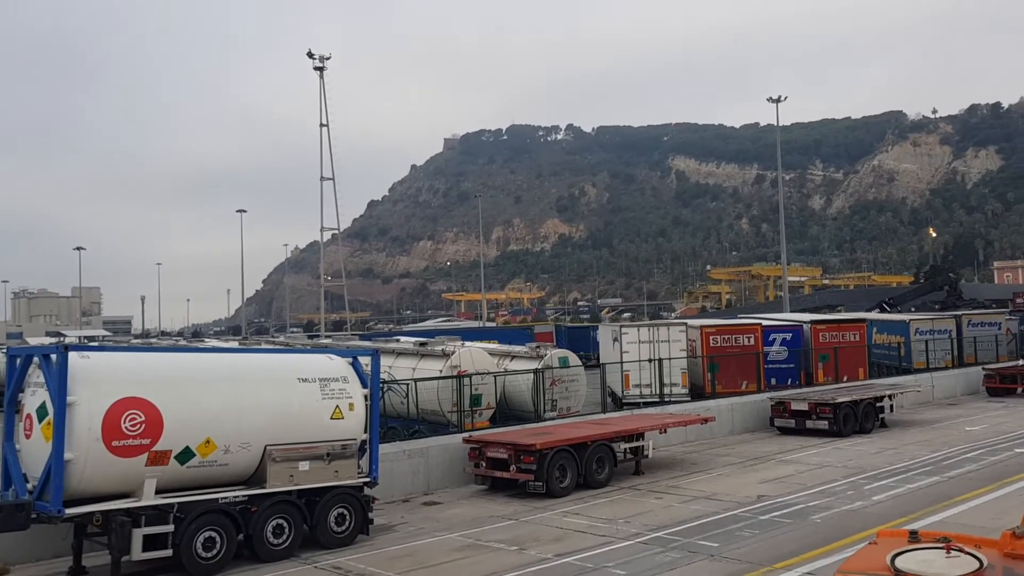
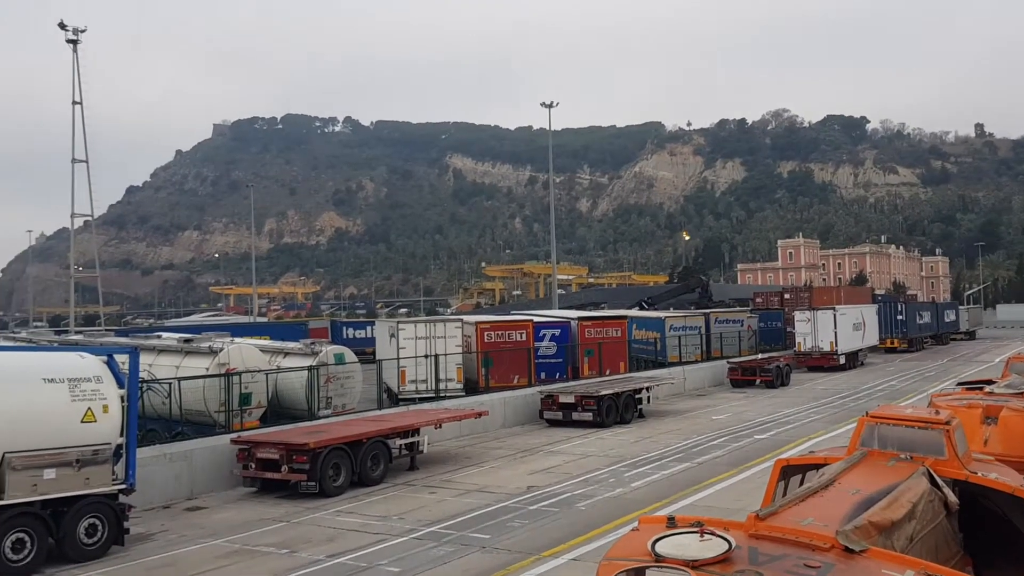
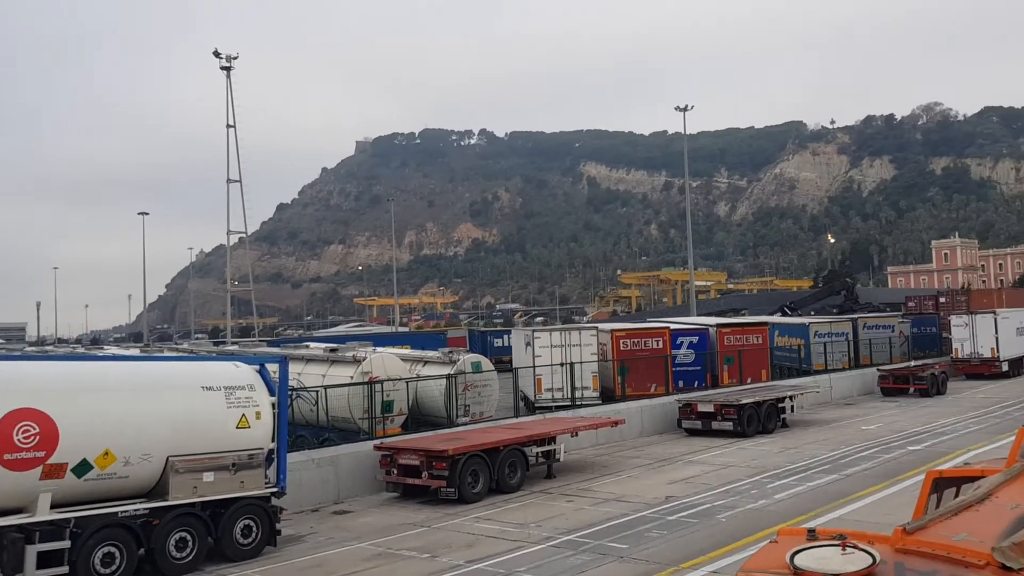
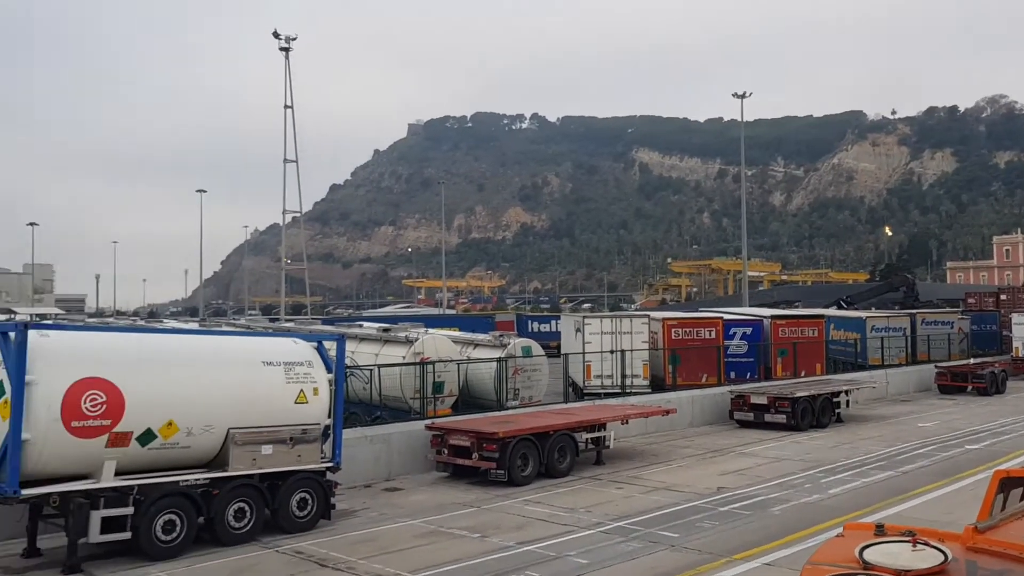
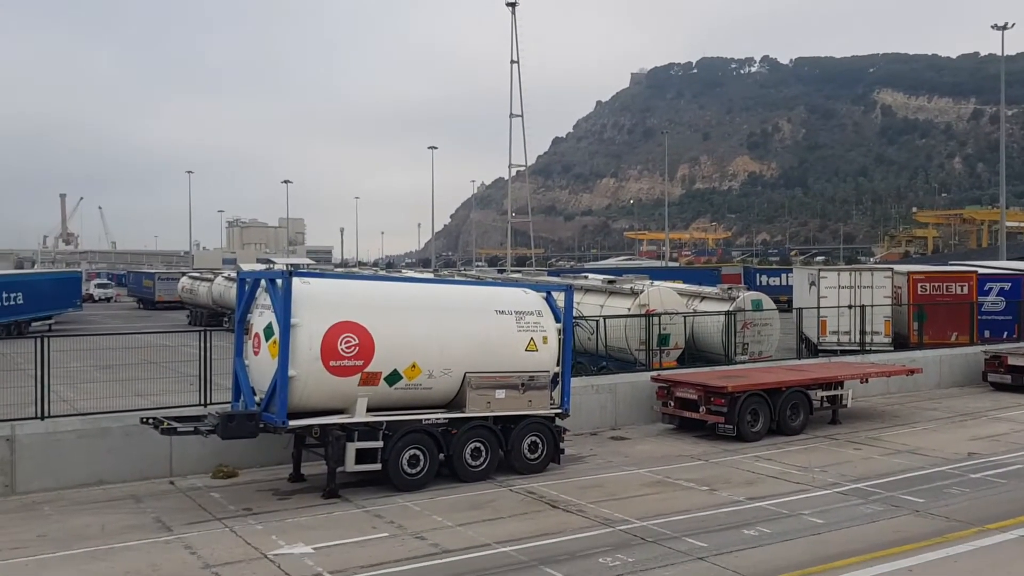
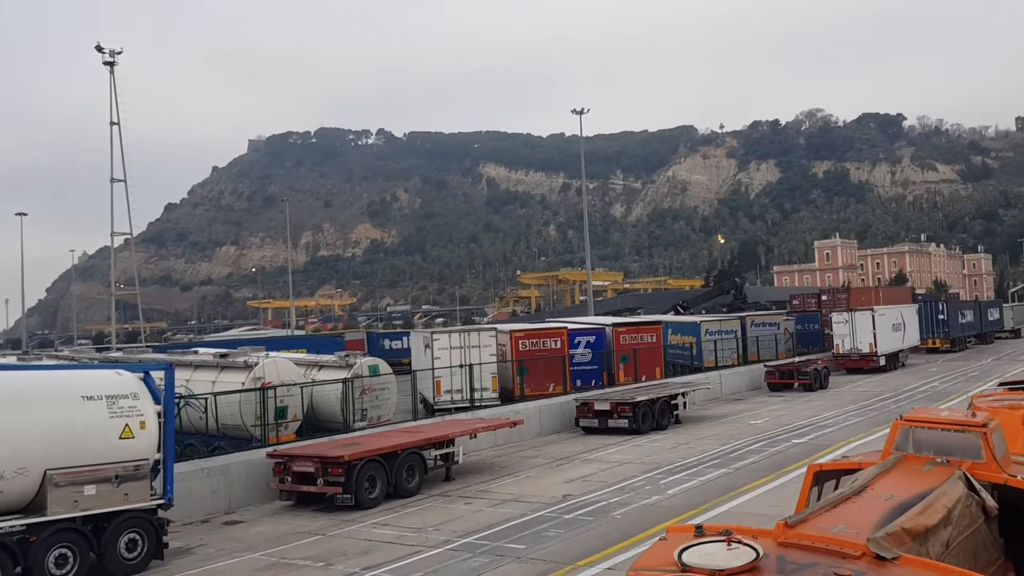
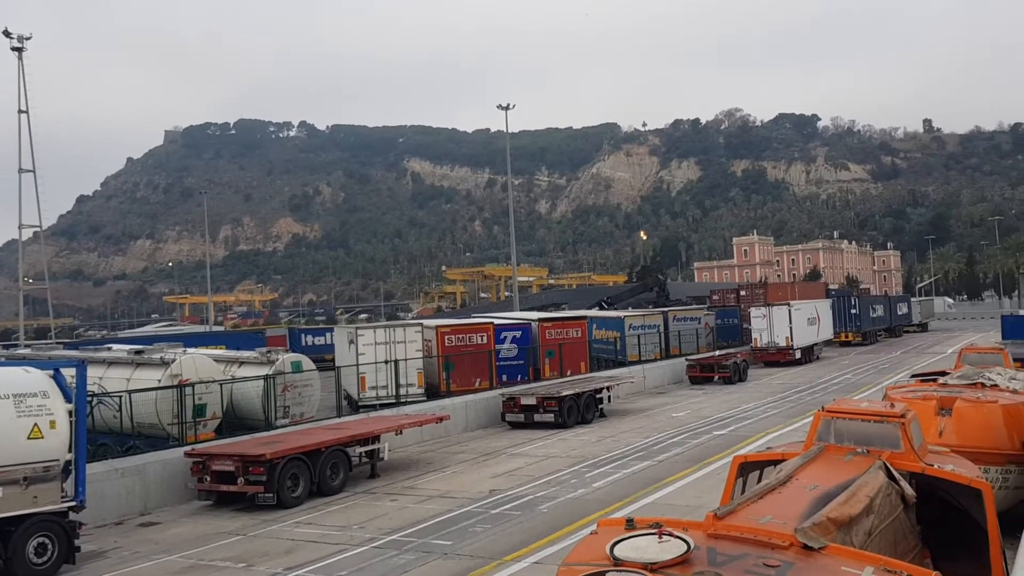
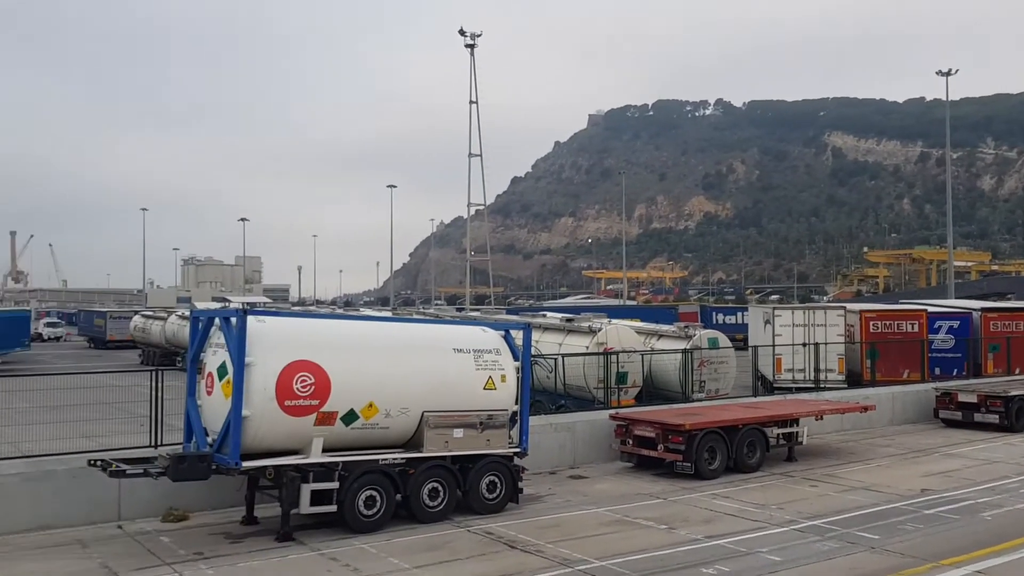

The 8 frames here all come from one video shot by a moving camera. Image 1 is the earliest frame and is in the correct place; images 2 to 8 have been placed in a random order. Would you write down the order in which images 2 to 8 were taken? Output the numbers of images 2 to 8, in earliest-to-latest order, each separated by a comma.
3, 6, 7, 2, 4, 8, 5
